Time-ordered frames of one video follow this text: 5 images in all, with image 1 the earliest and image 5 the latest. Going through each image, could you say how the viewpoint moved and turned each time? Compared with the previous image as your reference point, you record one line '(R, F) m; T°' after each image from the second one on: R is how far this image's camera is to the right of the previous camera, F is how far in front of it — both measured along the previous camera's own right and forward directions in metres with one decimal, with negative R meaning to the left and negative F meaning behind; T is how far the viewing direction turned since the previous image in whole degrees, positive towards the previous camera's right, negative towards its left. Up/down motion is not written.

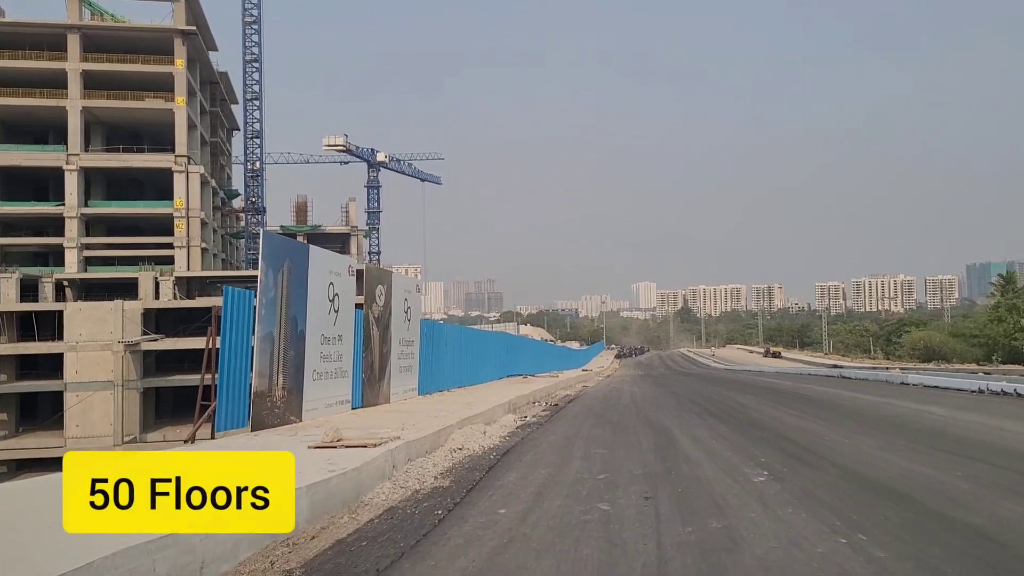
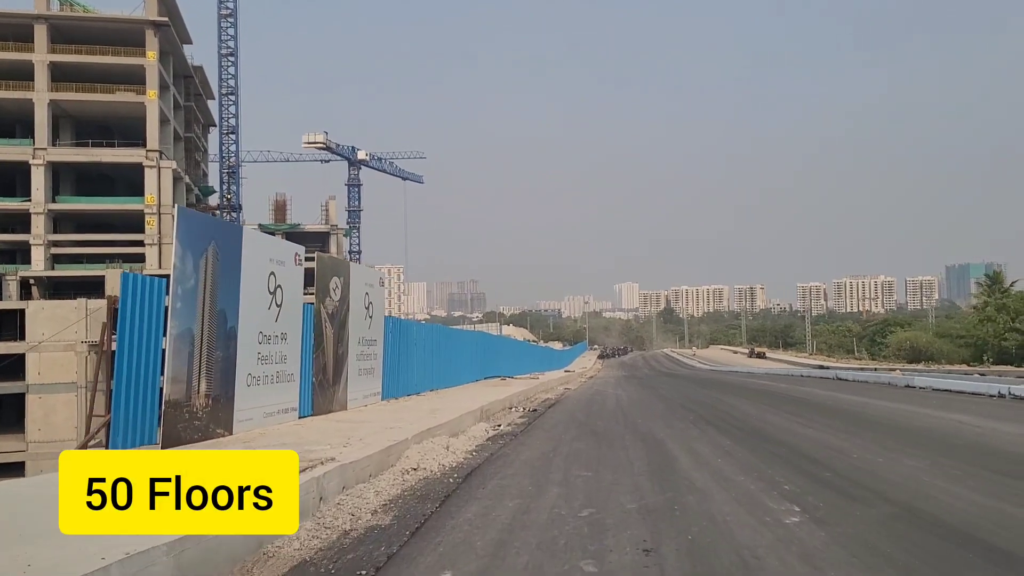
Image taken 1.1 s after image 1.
(+0.3, +2.6) m; +1°
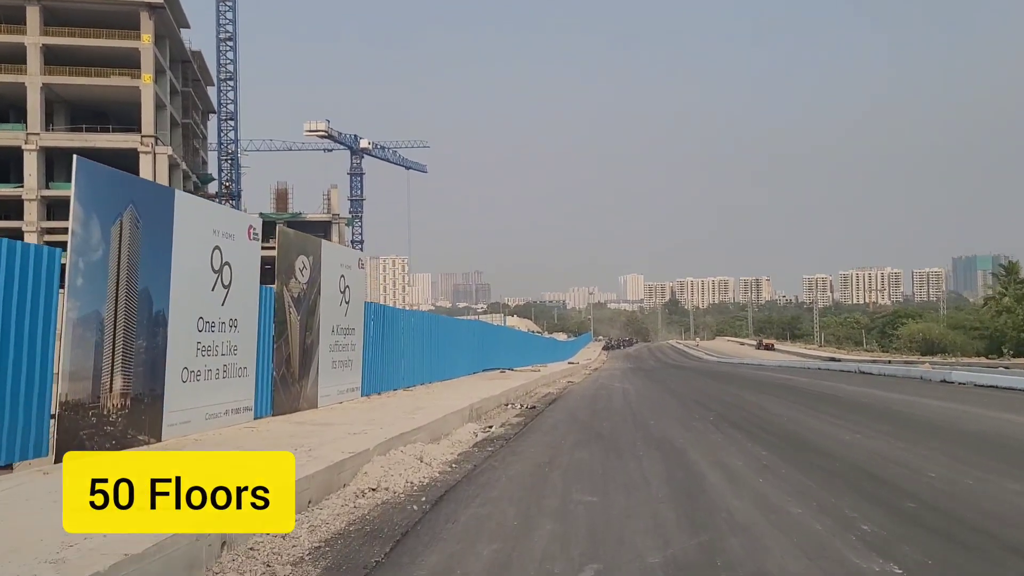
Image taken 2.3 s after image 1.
(+0.2, +2.7) m; 0°
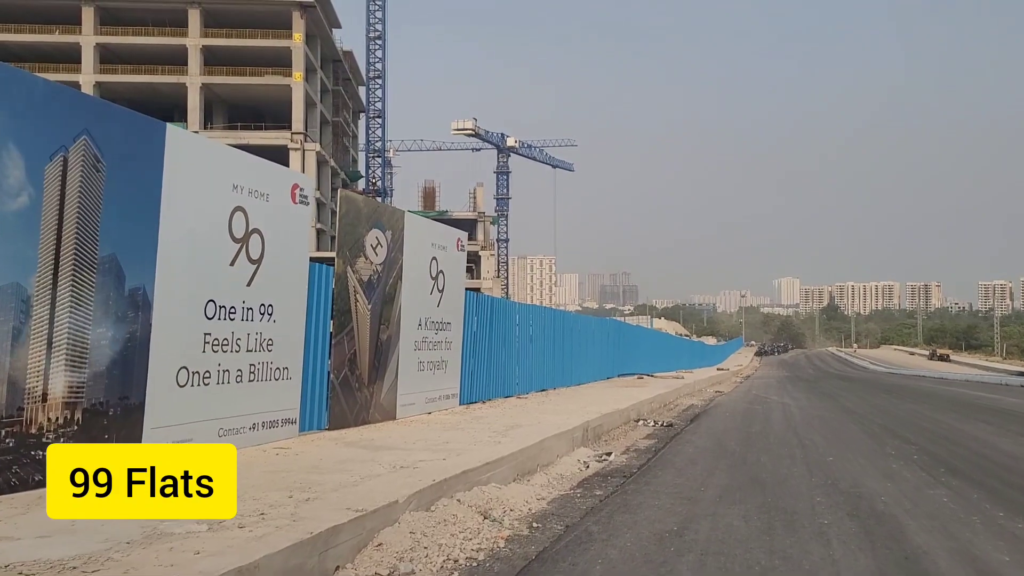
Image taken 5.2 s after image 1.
(+0.3, +4.1) m; -10°
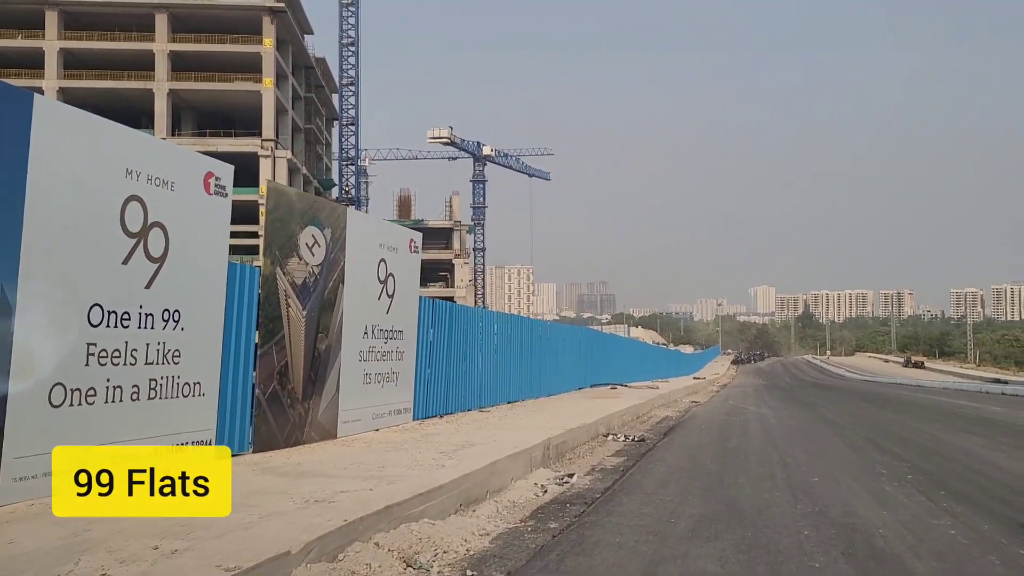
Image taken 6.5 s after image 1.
(+0.4, +1.4) m; +1°
